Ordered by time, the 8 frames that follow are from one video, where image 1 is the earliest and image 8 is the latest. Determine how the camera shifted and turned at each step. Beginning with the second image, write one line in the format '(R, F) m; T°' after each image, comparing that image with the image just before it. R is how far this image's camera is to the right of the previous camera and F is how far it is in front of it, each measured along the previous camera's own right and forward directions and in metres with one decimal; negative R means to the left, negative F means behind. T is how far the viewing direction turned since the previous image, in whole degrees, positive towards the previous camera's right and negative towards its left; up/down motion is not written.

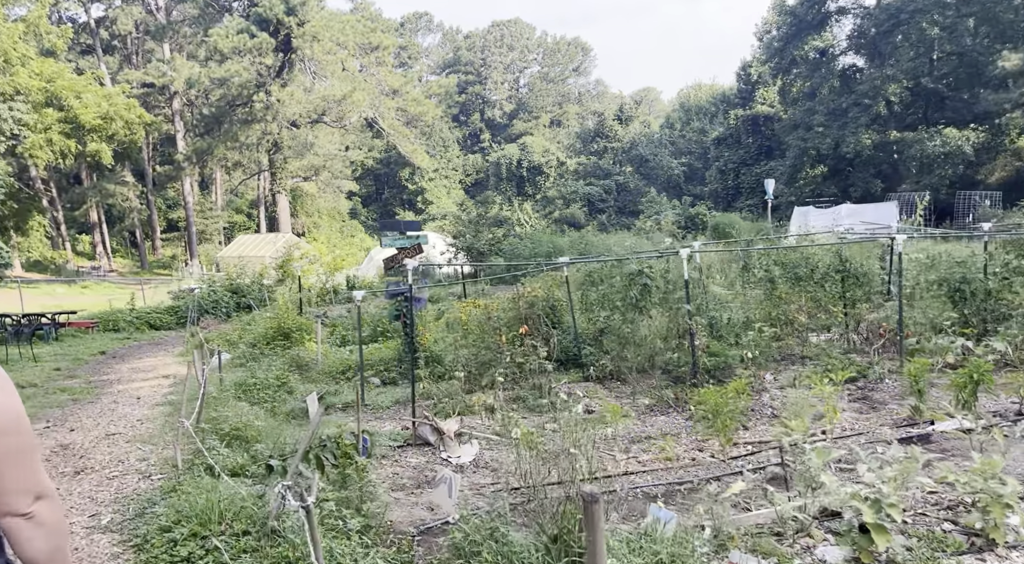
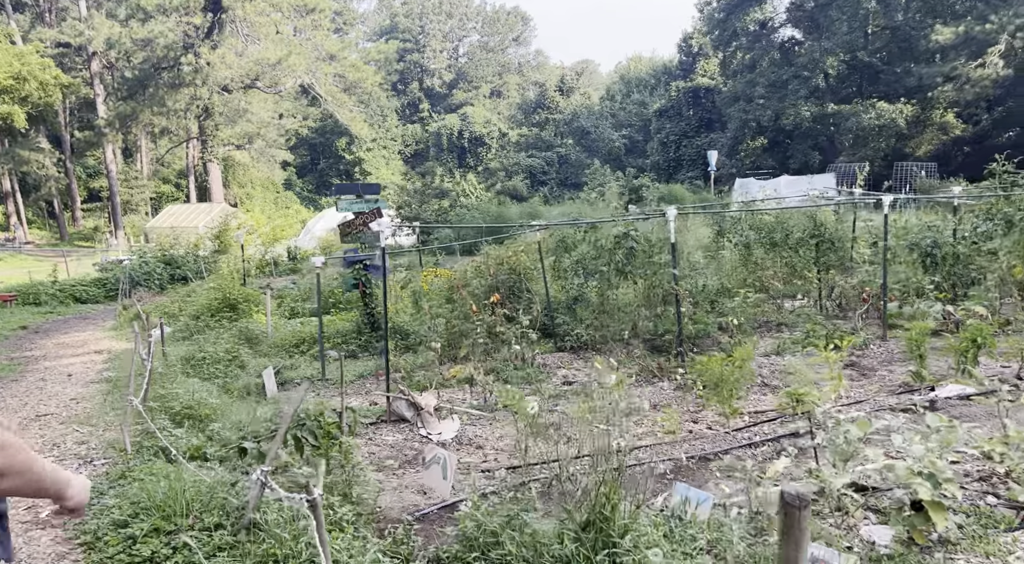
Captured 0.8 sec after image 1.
(-0.3, +0.5) m; +4°
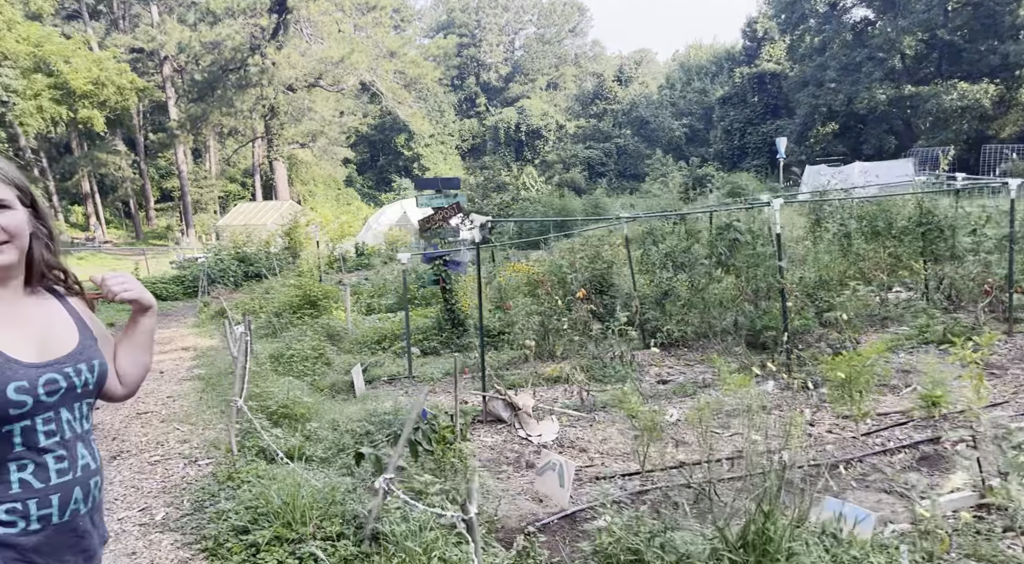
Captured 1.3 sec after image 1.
(-0.3, +0.2) m; -4°
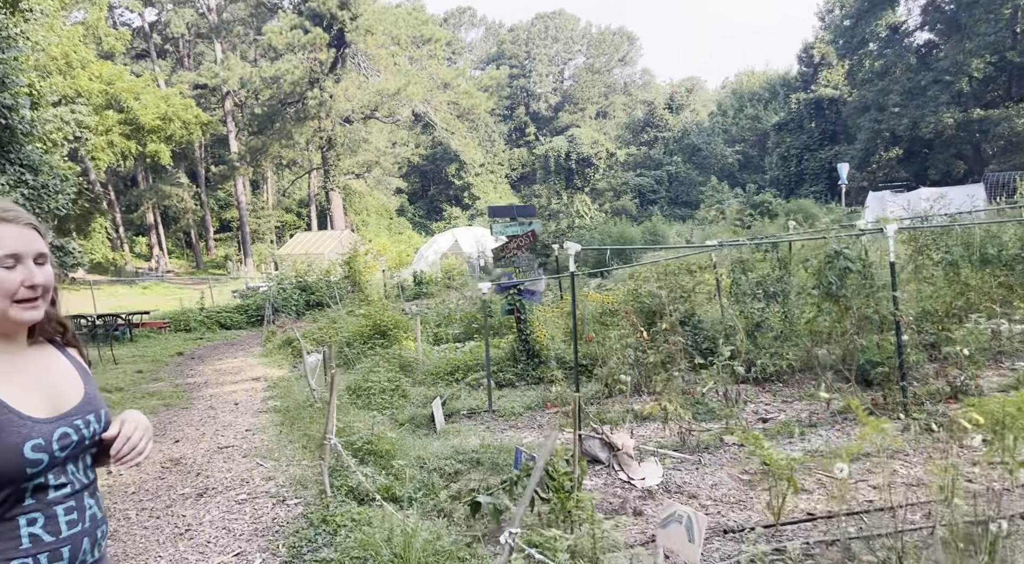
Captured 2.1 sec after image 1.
(-0.3, +0.3) m; -3°
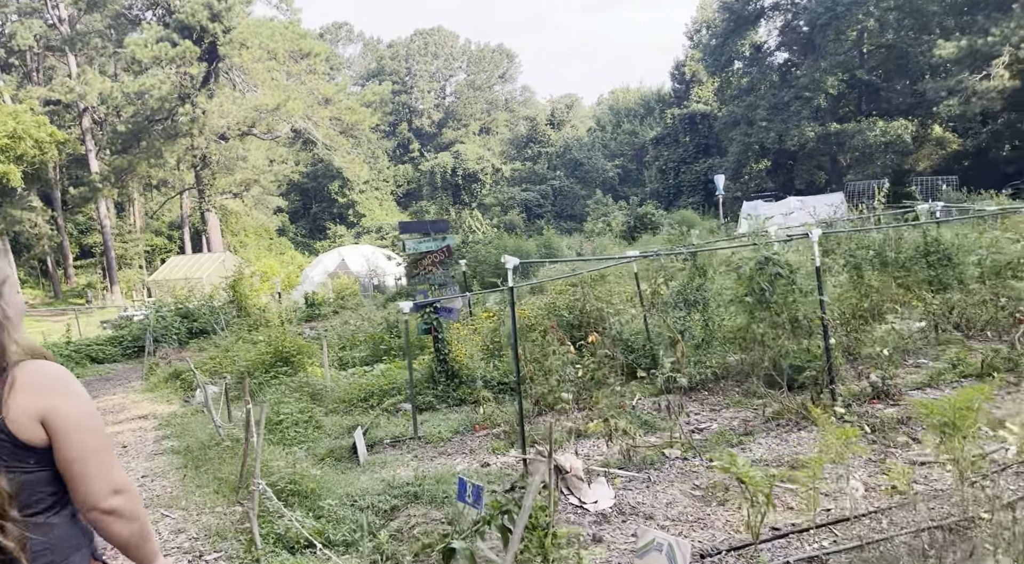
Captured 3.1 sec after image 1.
(-0.3, +0.3) m; +8°
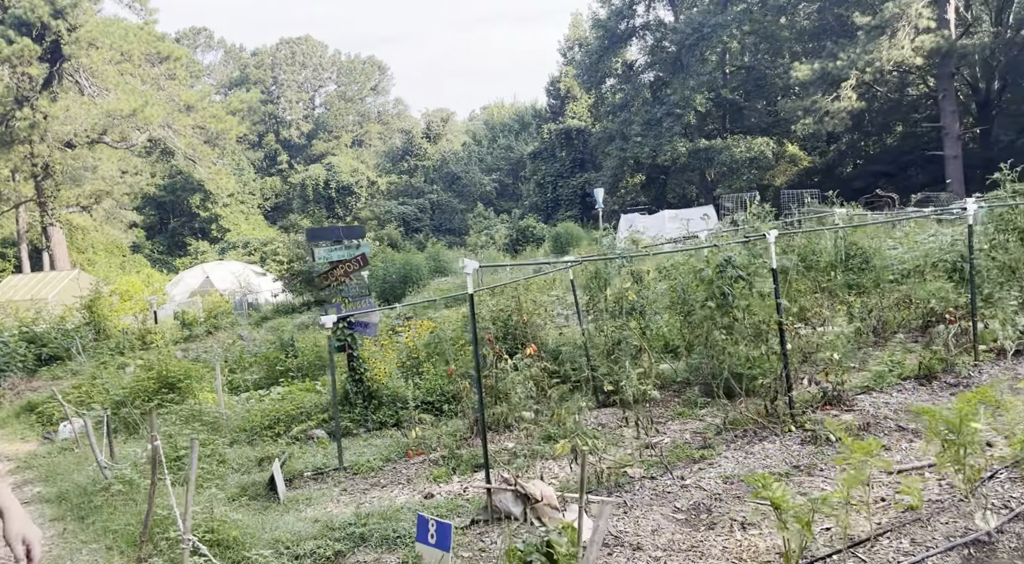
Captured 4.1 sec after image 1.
(-0.5, +0.6) m; +9°
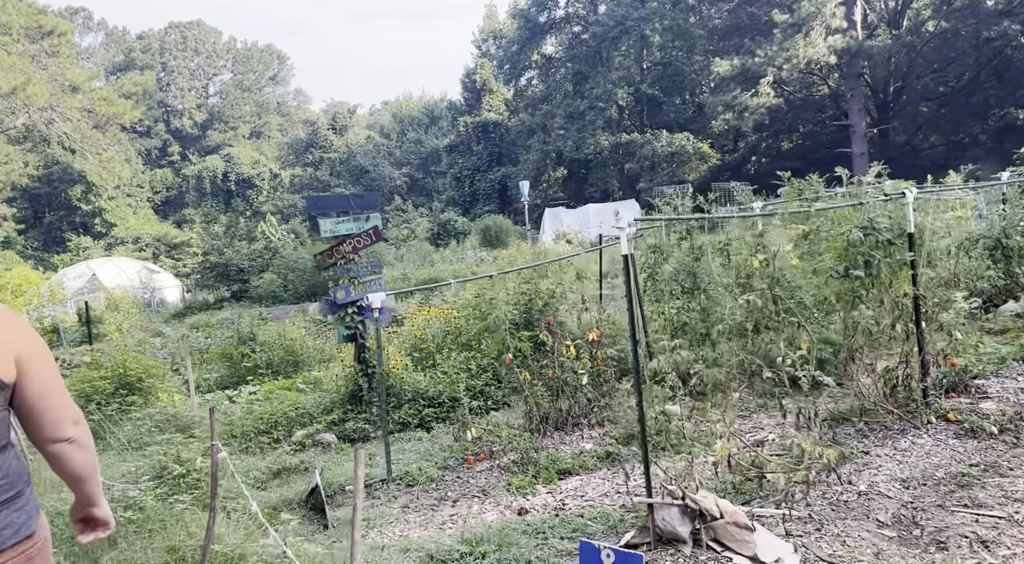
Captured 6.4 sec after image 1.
(-1.2, +1.1) m; +7°
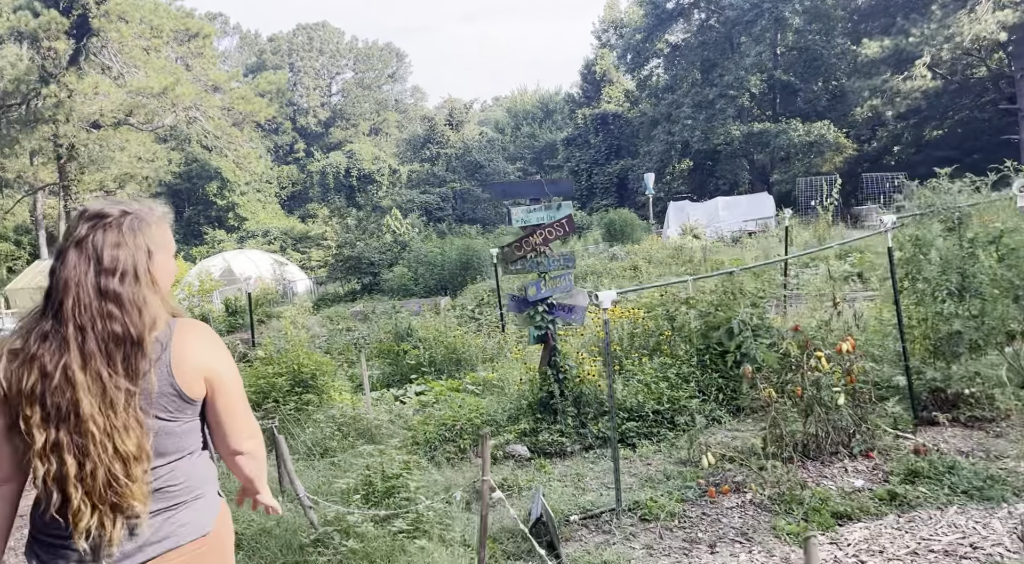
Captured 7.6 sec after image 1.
(-0.7, +0.8) m; -7°
